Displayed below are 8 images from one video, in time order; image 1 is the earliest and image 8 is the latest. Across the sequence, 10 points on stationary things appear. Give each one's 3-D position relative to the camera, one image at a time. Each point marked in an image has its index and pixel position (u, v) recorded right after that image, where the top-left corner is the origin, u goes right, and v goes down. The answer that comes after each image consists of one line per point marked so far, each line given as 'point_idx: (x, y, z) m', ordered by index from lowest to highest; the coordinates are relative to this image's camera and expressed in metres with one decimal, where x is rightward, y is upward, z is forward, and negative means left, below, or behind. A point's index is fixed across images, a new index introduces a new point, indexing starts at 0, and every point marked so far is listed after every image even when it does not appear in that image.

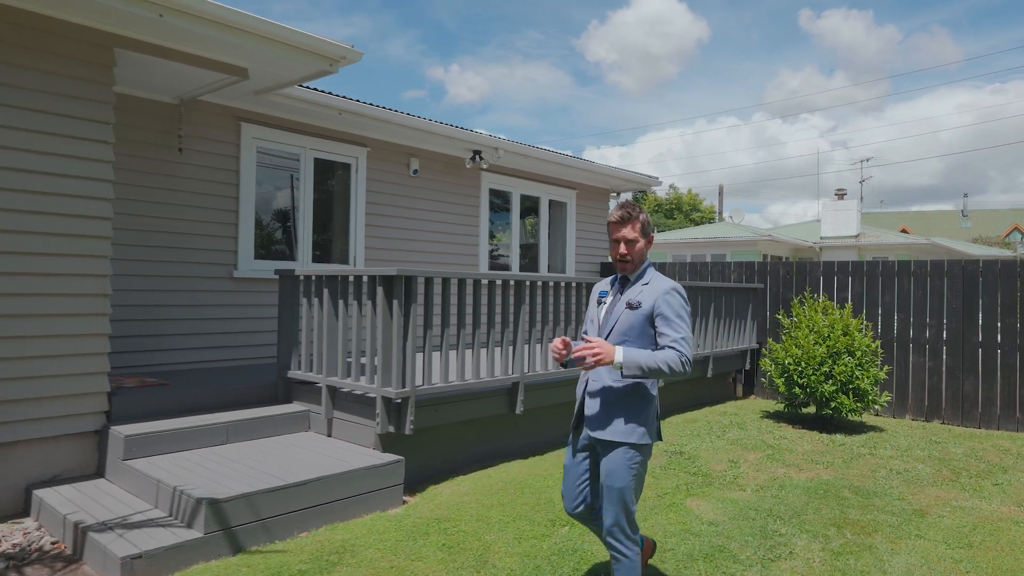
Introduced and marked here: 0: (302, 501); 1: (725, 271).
0: (-1.1, -1.2, +3.8) m
1: (+2.9, +0.2, +9.3) m
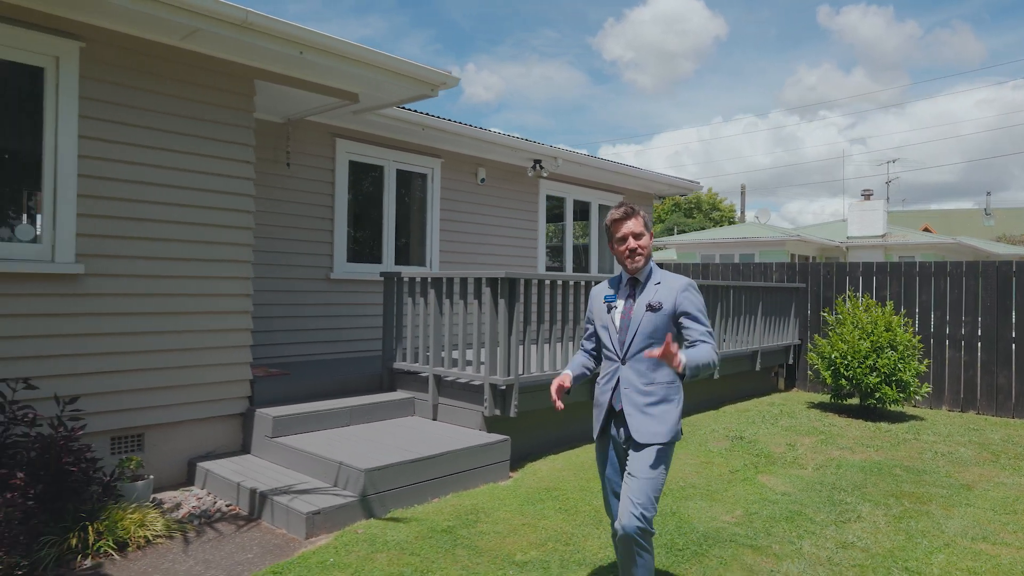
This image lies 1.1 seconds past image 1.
0: (-0.4, -1.2, +4.5) m
1: (+3.7, +0.2, +9.9) m
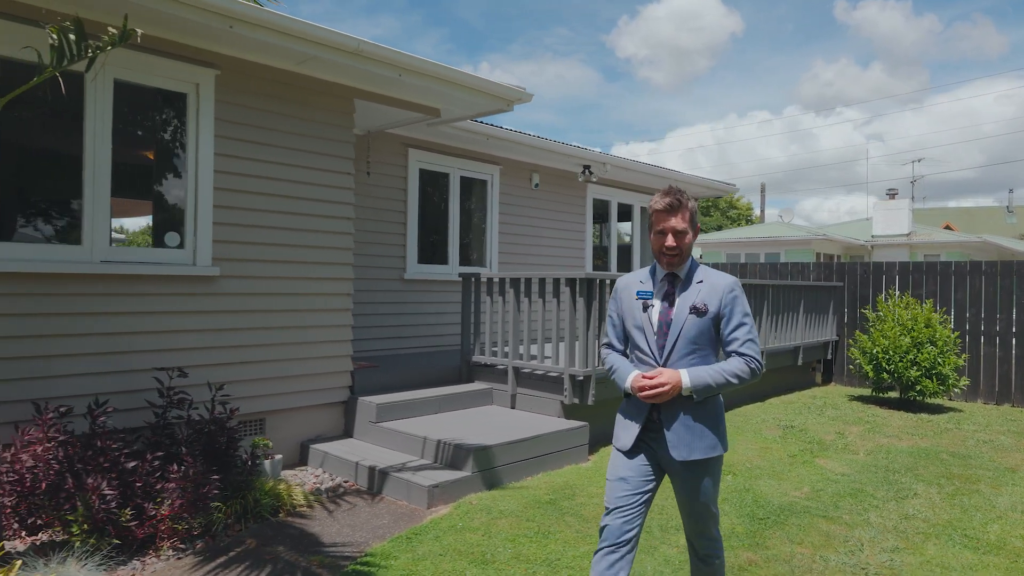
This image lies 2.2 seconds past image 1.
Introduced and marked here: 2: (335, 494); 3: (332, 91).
0: (+0.2, -1.2, +5.0) m
1: (+4.4, +0.3, +10.3) m
2: (-1.2, -1.4, +4.5) m
3: (-1.4, +1.5, +5.4) m
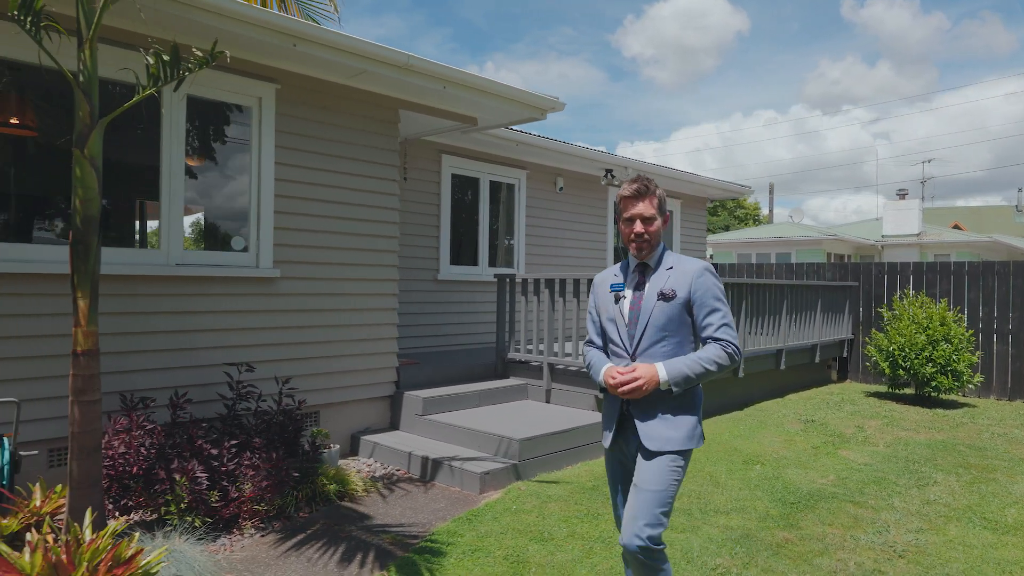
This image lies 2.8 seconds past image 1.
0: (+0.5, -1.2, +5.3) m
1: (+4.7, +0.3, +10.5) m
2: (-0.9, -1.4, +4.8) m
3: (-1.1, +1.5, +5.7) m
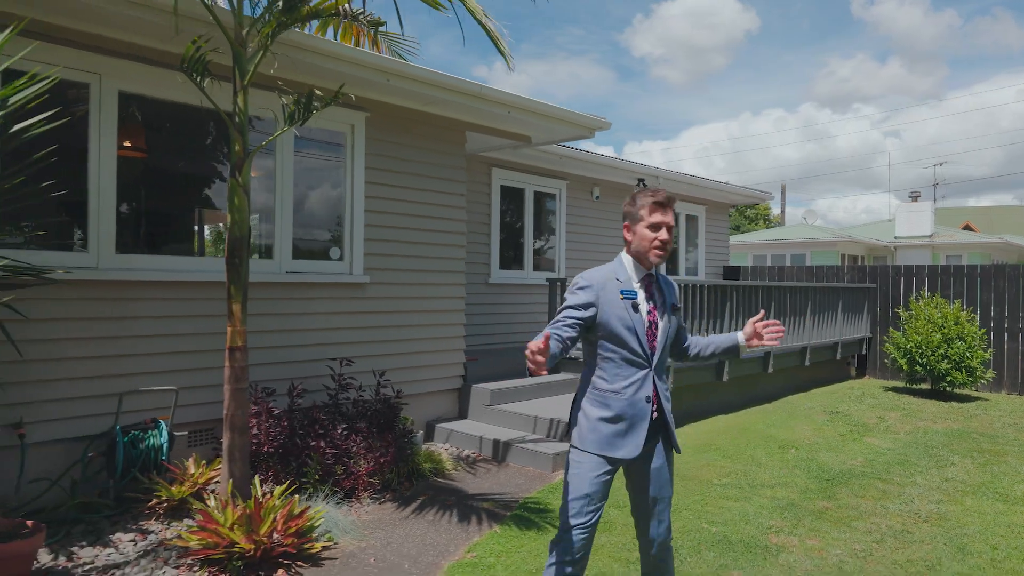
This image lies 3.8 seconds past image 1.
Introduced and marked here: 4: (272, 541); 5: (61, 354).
0: (+1.0, -1.2, +5.9) m
1: (+5.3, +0.2, +11.1) m
2: (-0.4, -1.4, +5.5) m
3: (-0.6, +1.5, +6.4) m
4: (-1.2, -1.2, +3.4) m
5: (-2.6, -0.4, +4.0) m
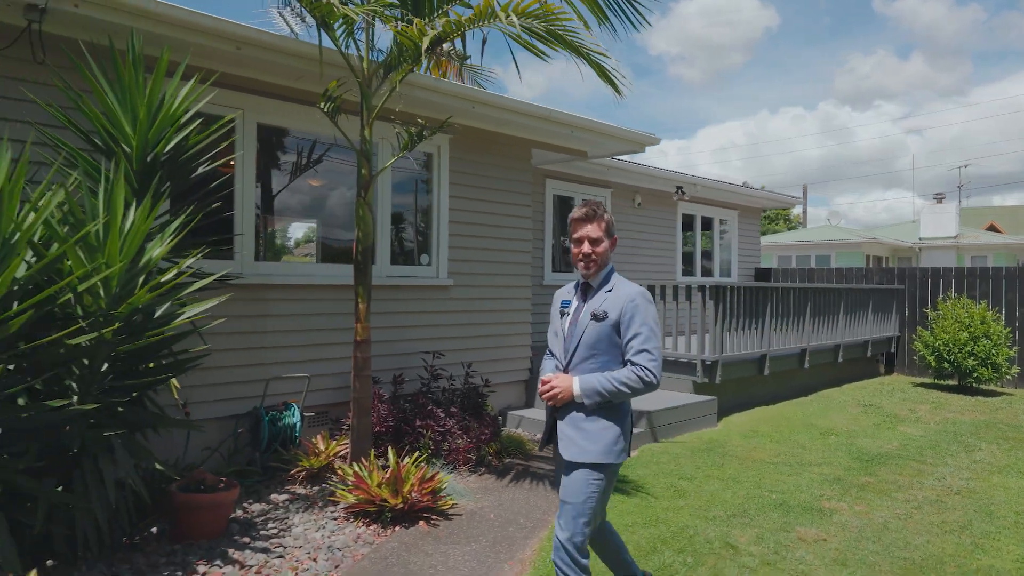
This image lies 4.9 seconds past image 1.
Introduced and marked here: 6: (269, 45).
0: (+1.7, -1.2, +6.6) m
1: (+6.1, +0.2, +11.7) m
2: (+0.3, -1.4, +6.2) m
3: (+0.1, +1.5, +7.1) m
4: (-0.6, -1.3, +4.1) m
5: (-2.0, -0.4, +4.7) m
6: (-1.6, +1.6, +4.6) m
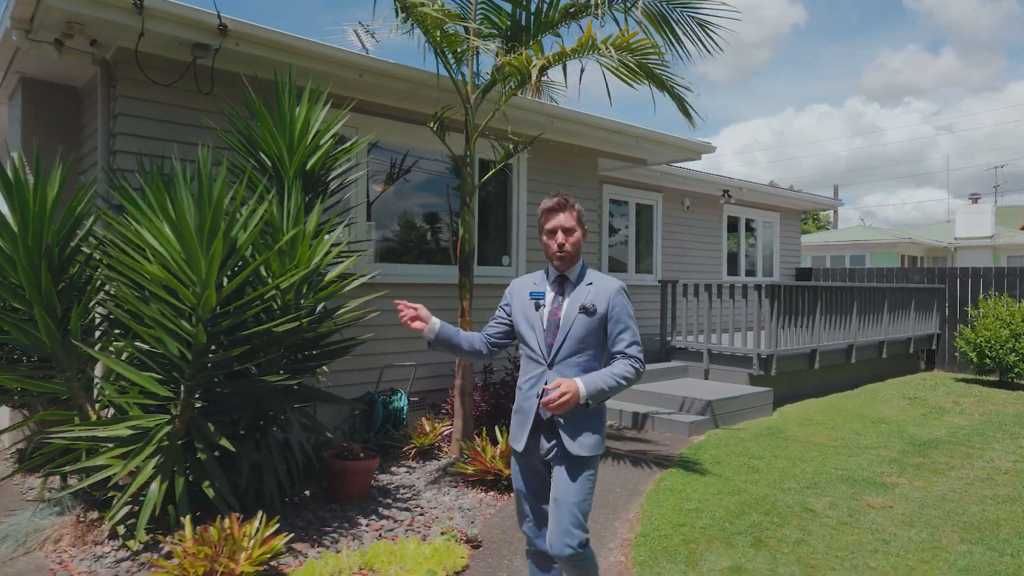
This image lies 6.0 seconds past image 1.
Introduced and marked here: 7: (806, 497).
0: (+2.4, -1.2, +7.1) m
1: (+7.0, +0.2, +12.1) m
2: (+1.0, -1.4, +6.8) m
3: (+0.9, +1.5, +7.7) m
4: (+0.1, -1.2, +4.7) m
5: (-1.3, -0.4, +5.4) m
6: (-0.9, +1.6, +5.2) m
7: (+1.9, -1.4, +4.5) m
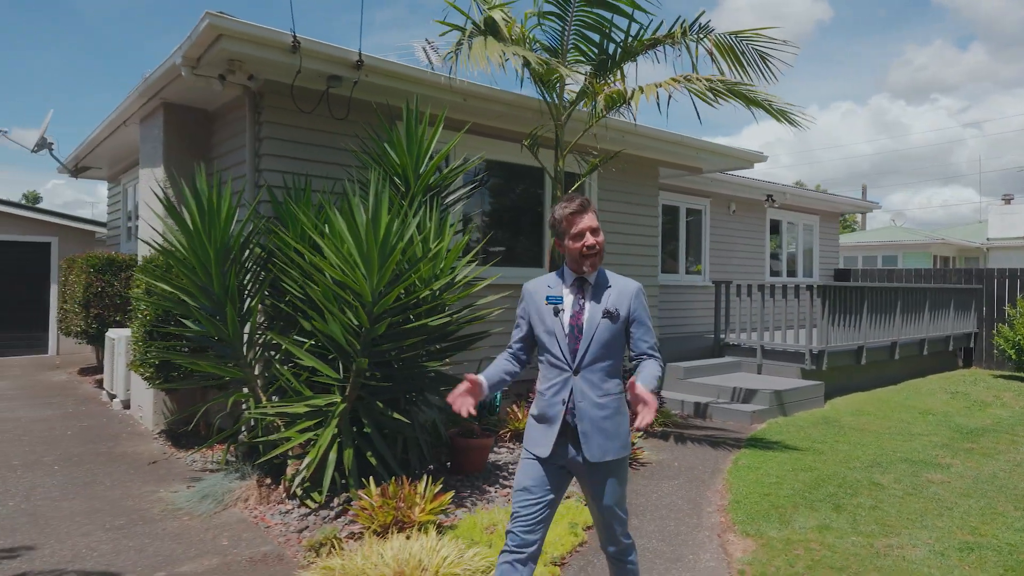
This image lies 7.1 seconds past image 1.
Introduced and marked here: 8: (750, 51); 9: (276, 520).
0: (+3.2, -1.2, +7.7) m
1: (+7.9, +0.2, +12.5) m
2: (+1.8, -1.4, +7.4) m
3: (+1.7, +1.5, +8.3) m
4: (+0.8, -1.2, +5.3) m
5: (-0.6, -0.4, +6.1) m
6: (-0.2, +1.6, +5.9) m
7: (+2.7, -1.4, +5.0) m
8: (+2.1, +2.1, +6.0) m
9: (-1.4, -1.3, +4.0) m
